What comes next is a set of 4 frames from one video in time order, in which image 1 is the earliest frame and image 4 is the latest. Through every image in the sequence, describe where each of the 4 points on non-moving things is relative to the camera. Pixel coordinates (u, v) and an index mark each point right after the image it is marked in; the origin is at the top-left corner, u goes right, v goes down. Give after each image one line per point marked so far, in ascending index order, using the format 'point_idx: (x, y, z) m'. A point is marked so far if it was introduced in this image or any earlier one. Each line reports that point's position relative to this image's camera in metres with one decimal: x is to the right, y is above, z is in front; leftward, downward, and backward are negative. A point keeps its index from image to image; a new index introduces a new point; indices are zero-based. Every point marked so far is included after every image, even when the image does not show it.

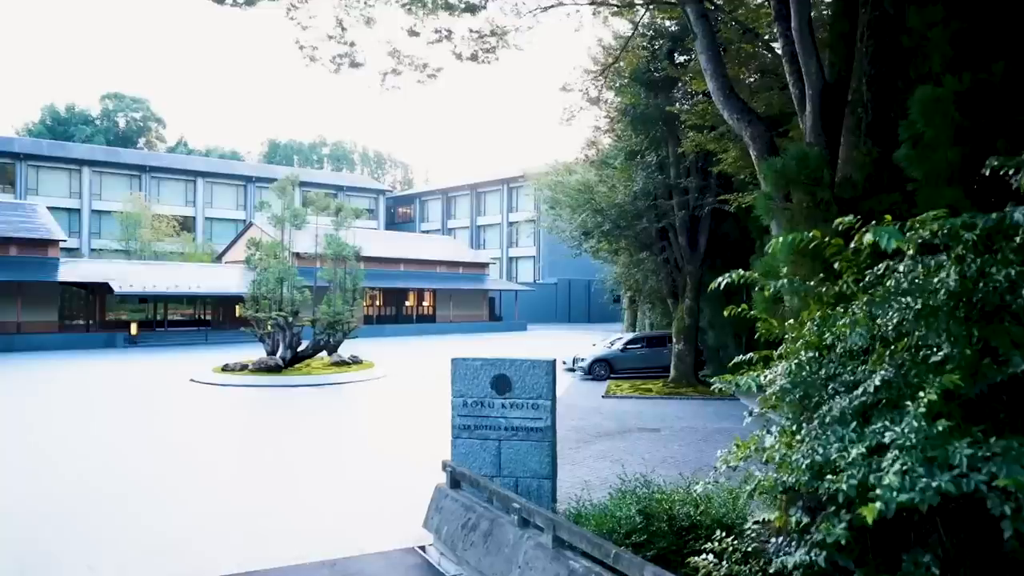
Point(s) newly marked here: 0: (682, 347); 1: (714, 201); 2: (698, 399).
0: (+4.2, -1.4, +18.4) m
1: (+4.7, +2.1, +17.3) m
2: (+4.2, -2.5, +16.8) m
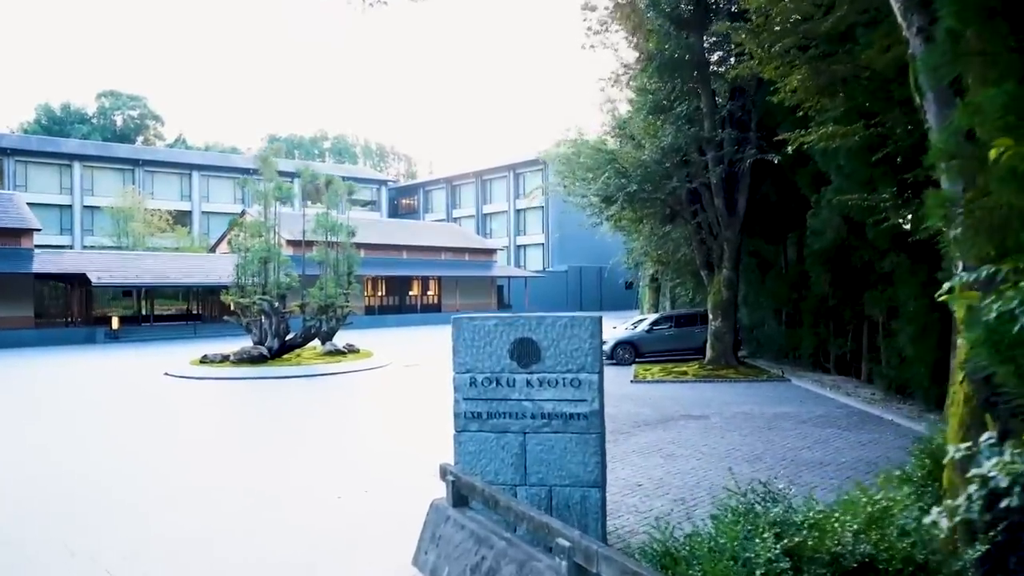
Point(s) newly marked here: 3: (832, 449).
0: (+4.5, -0.8, +16.2) m
1: (+4.9, +2.8, +15.1) m
2: (+4.5, -1.9, +14.6) m
3: (+3.5, -1.8, +8.2) m
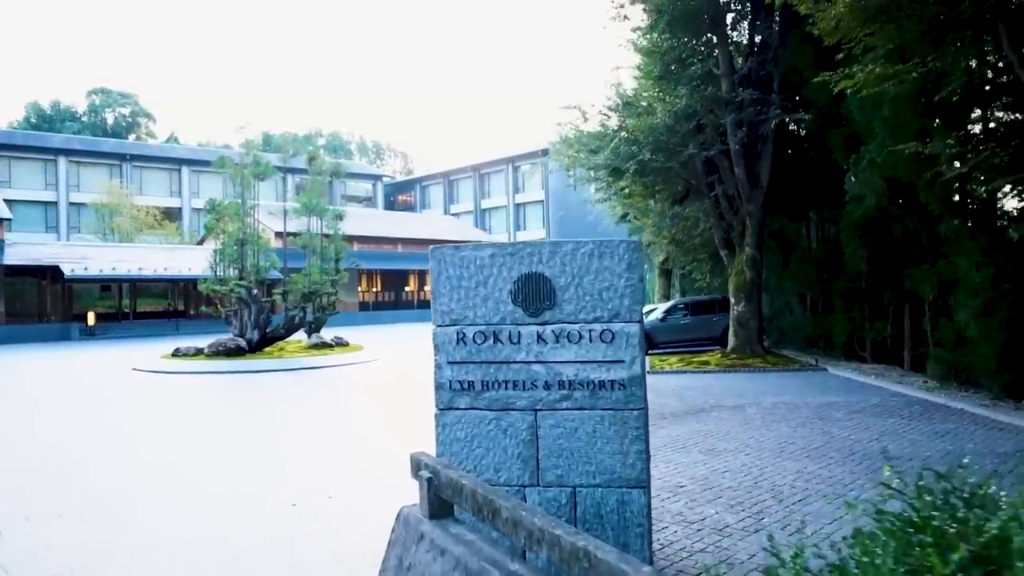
0: (+4.6, -0.4, +14.8) m
1: (+4.9, +3.2, +13.6) m
2: (+4.5, -1.5, +13.2) m
3: (+3.6, -1.4, +6.8) m
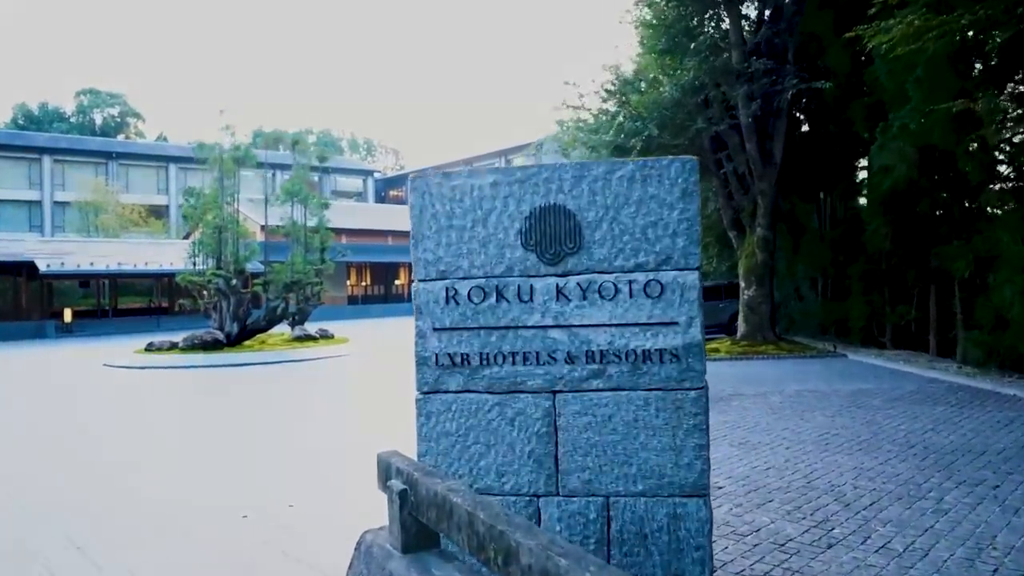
0: (+4.5, -0.1, +13.9) m
1: (+4.8, +3.4, +12.8) m
2: (+4.5, -1.2, +12.3) m
3: (+3.6, -1.1, +5.9) m
